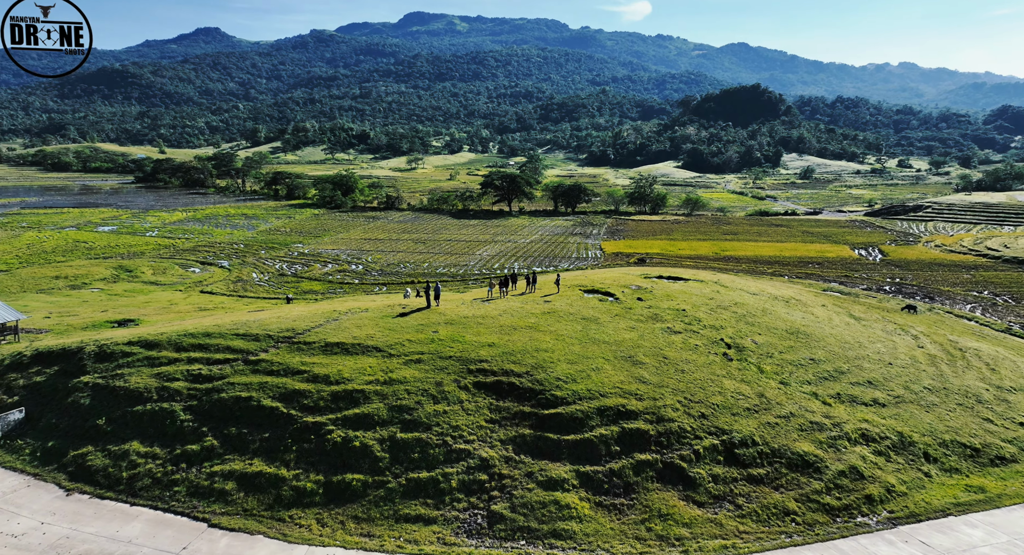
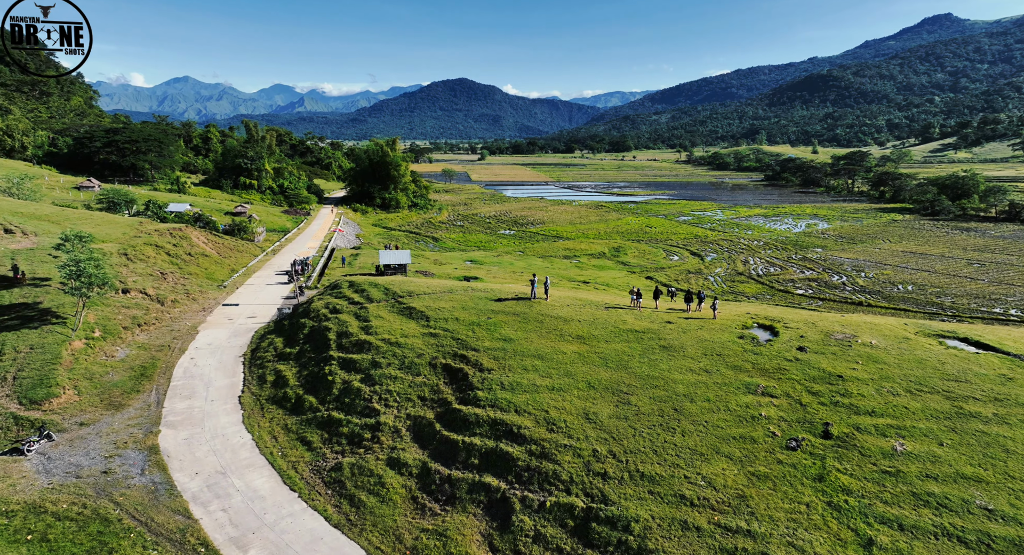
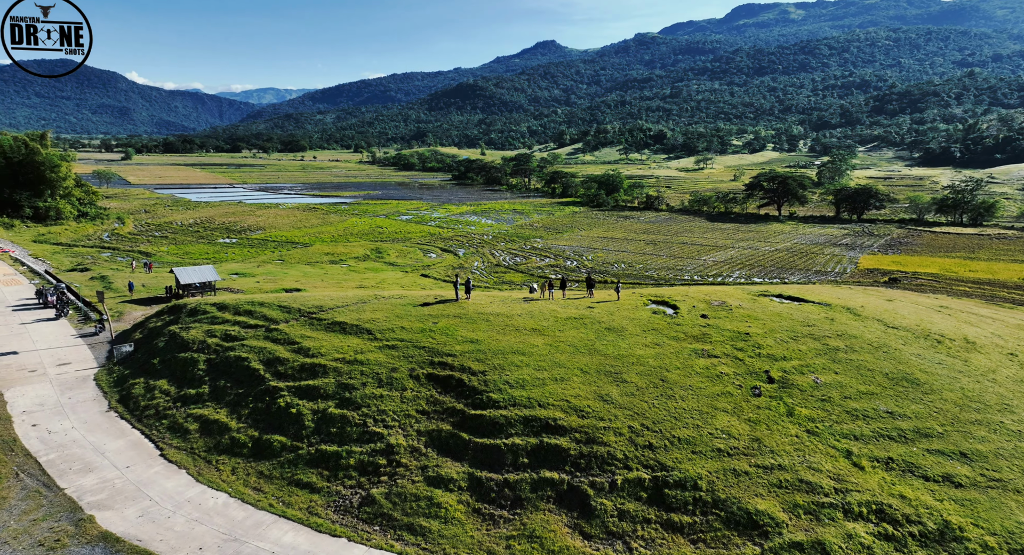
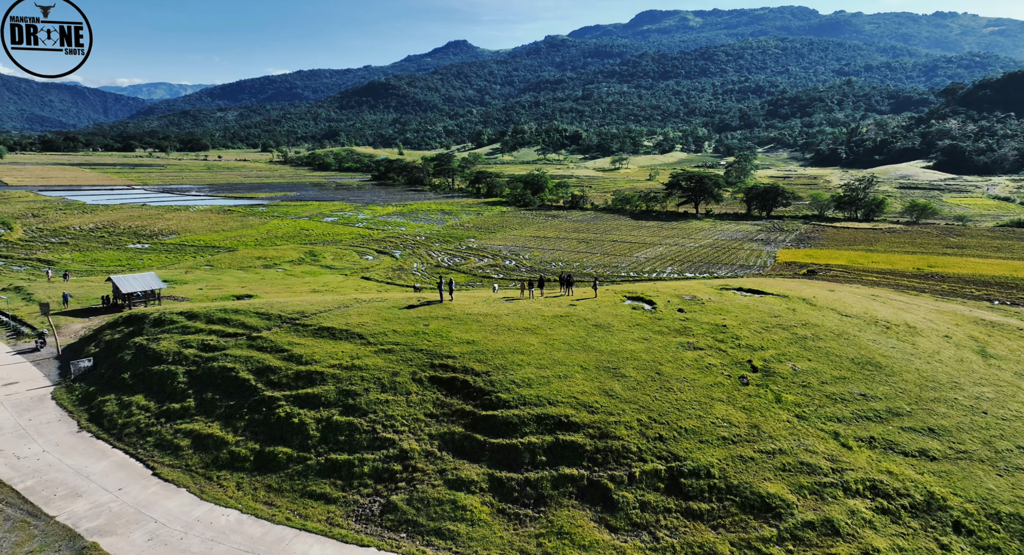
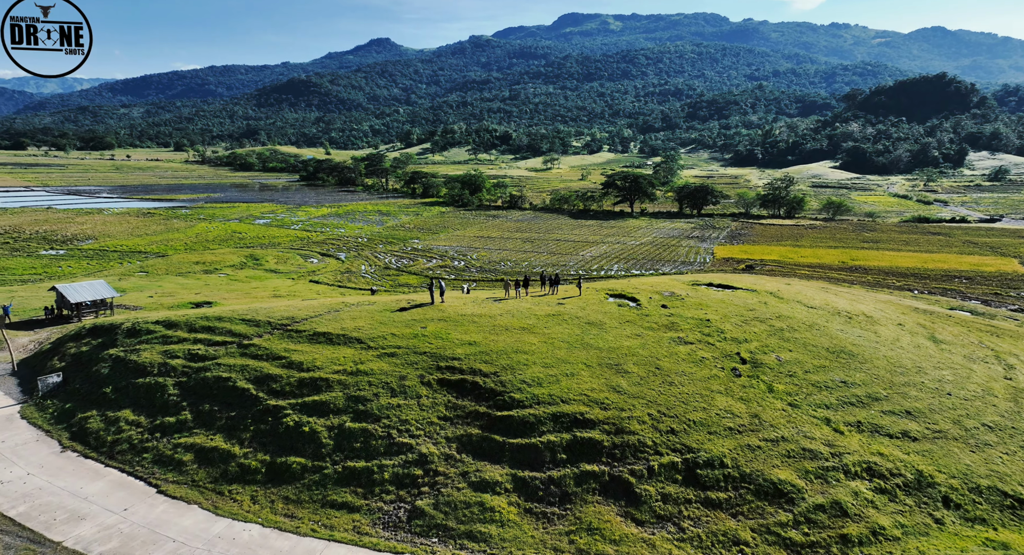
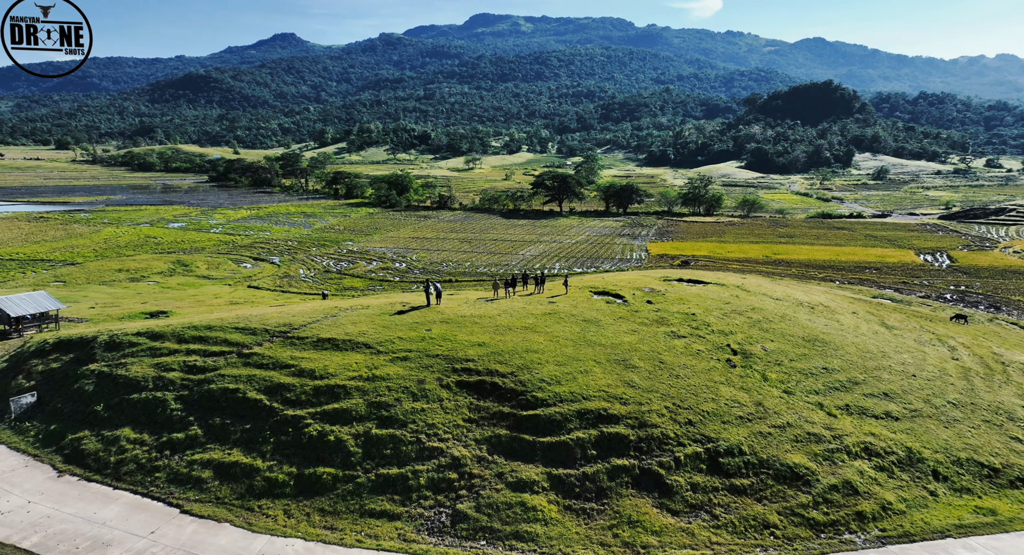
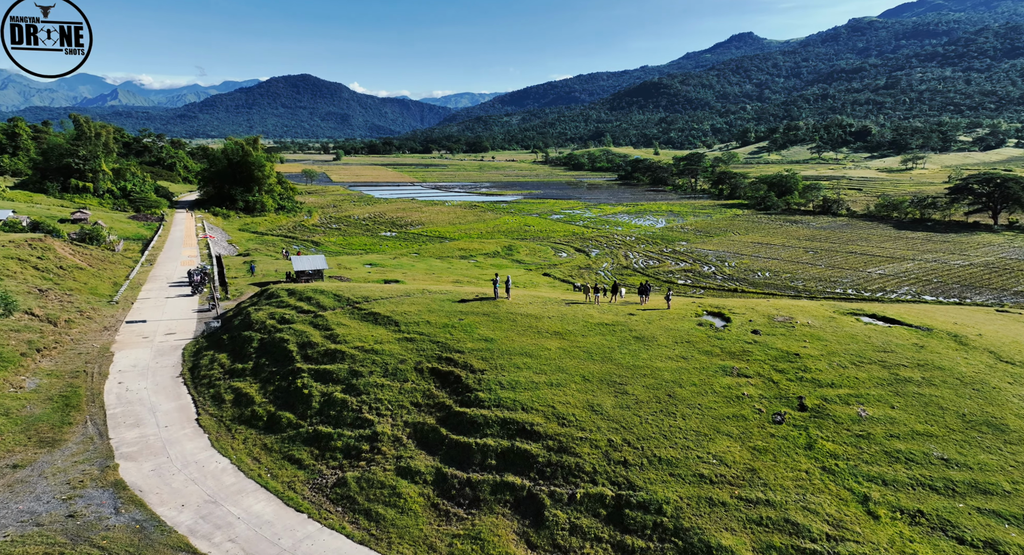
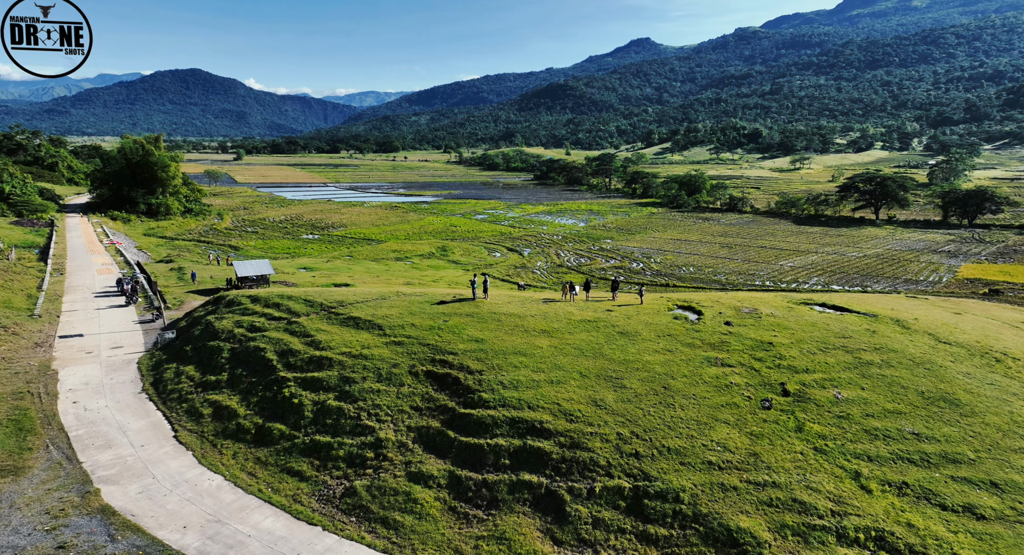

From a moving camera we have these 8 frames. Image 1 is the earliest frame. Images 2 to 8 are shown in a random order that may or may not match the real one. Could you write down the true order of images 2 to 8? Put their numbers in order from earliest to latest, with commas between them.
6, 5, 4, 3, 8, 7, 2
